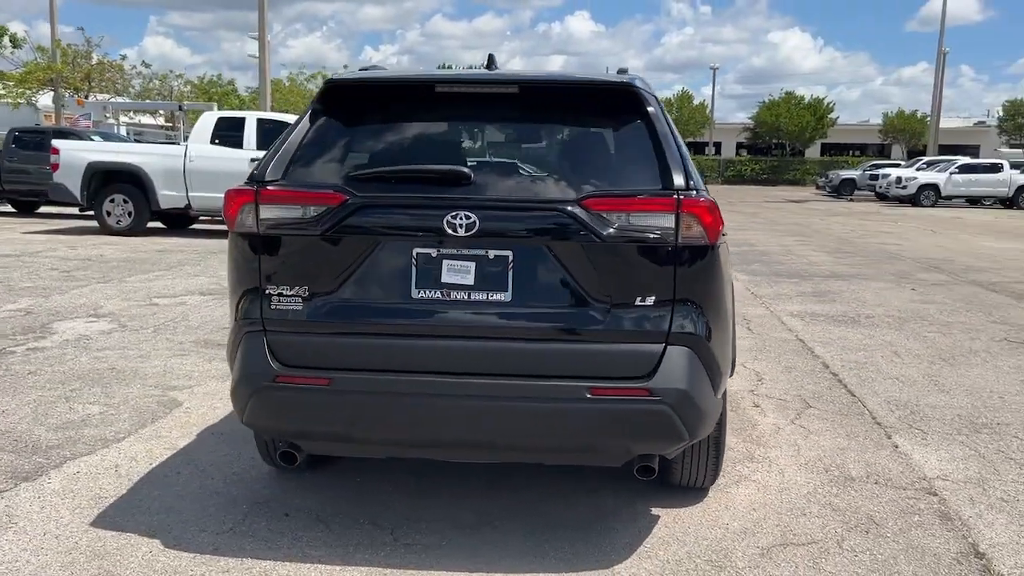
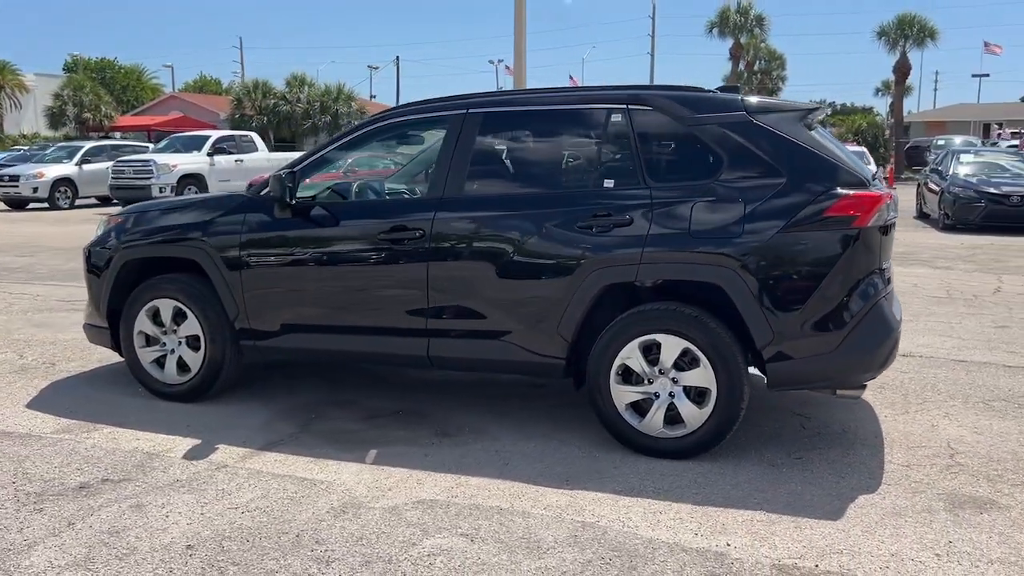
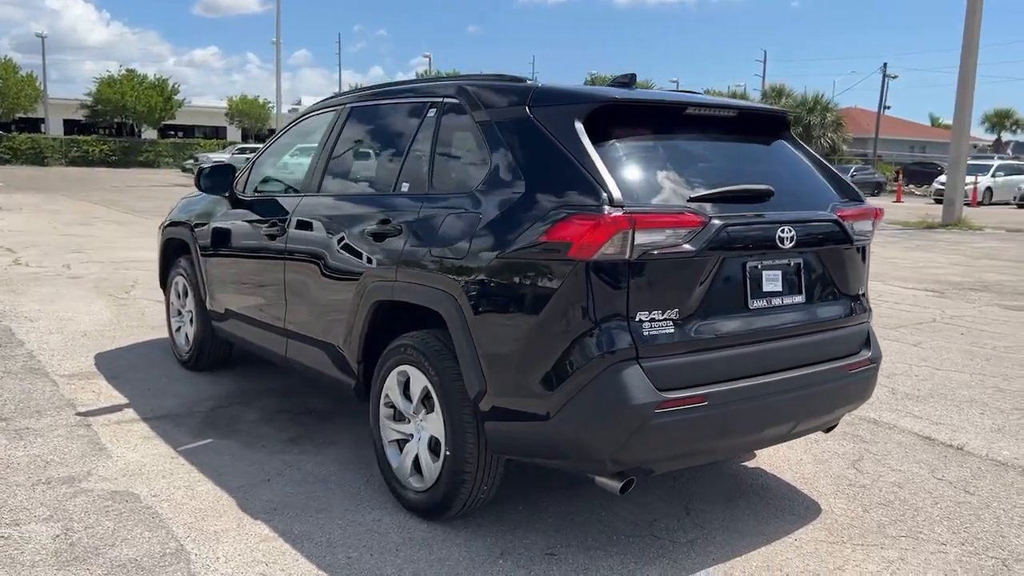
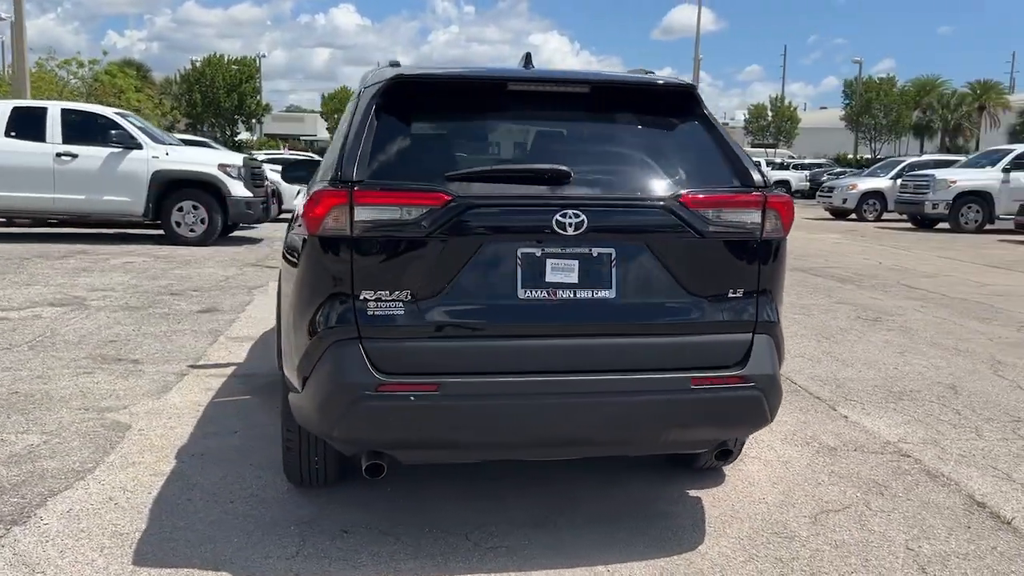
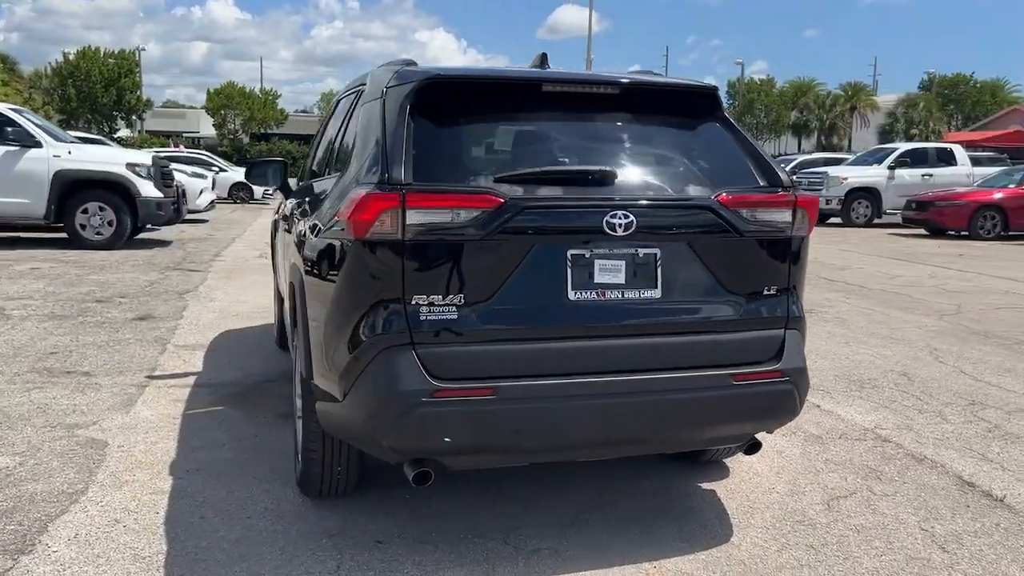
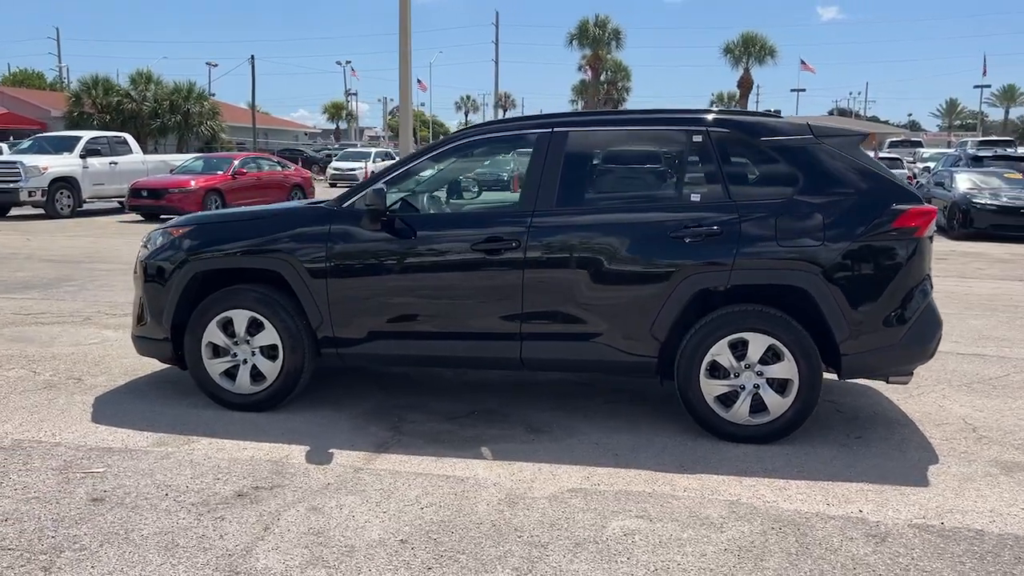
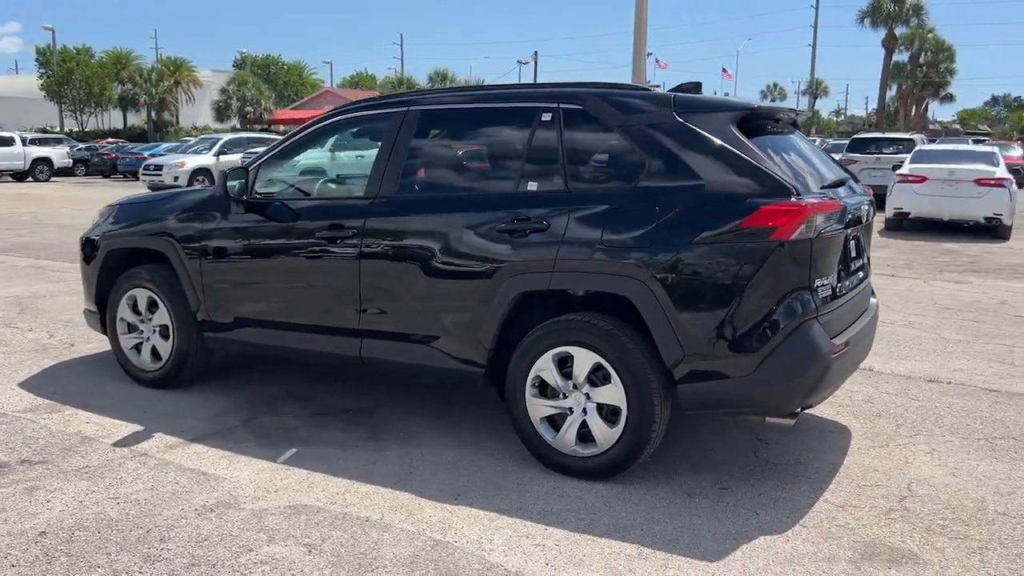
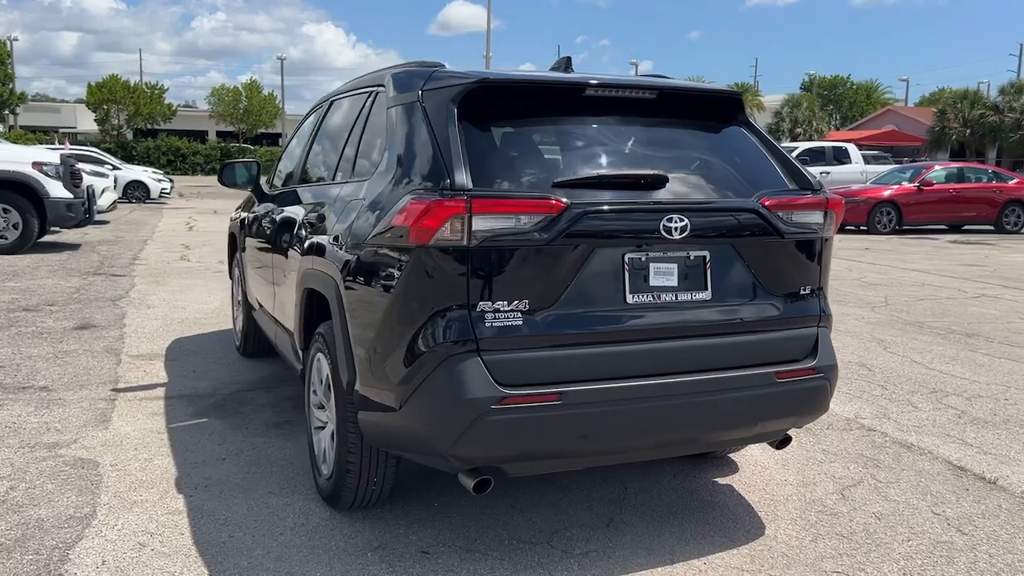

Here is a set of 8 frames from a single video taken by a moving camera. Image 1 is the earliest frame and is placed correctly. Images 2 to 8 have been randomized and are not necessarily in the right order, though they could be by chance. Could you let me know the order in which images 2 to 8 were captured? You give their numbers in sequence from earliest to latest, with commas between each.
4, 5, 8, 3, 7, 2, 6
